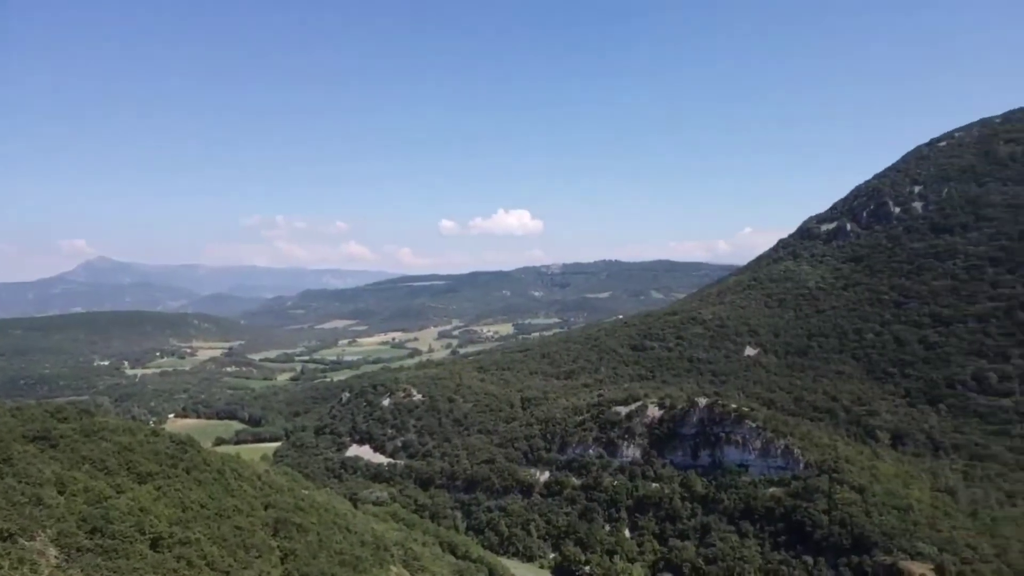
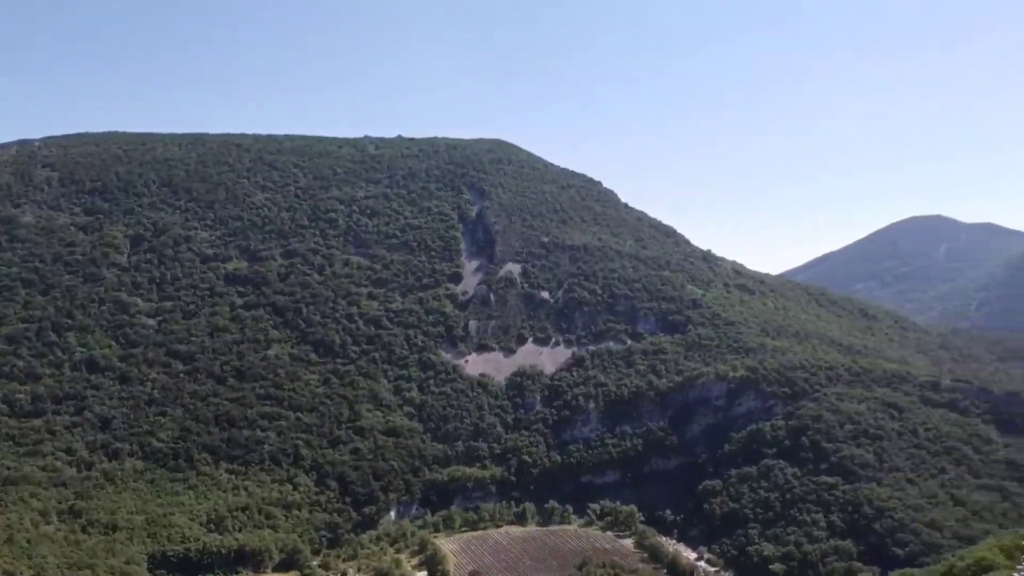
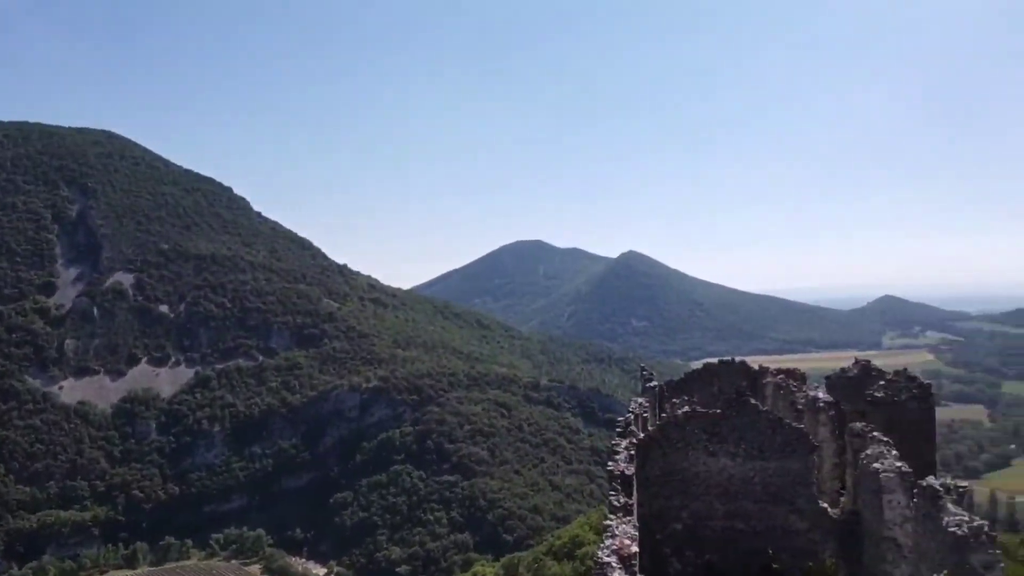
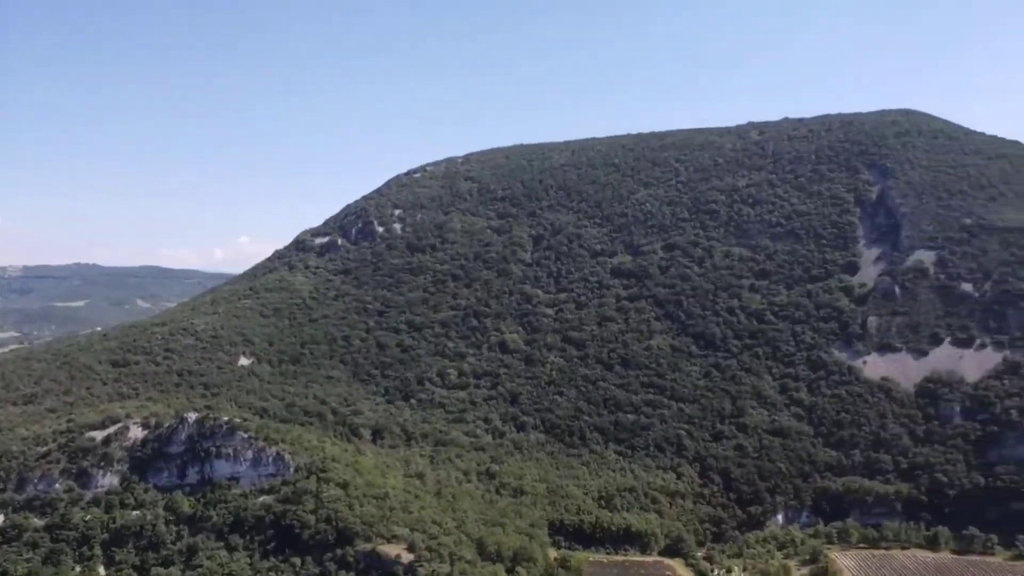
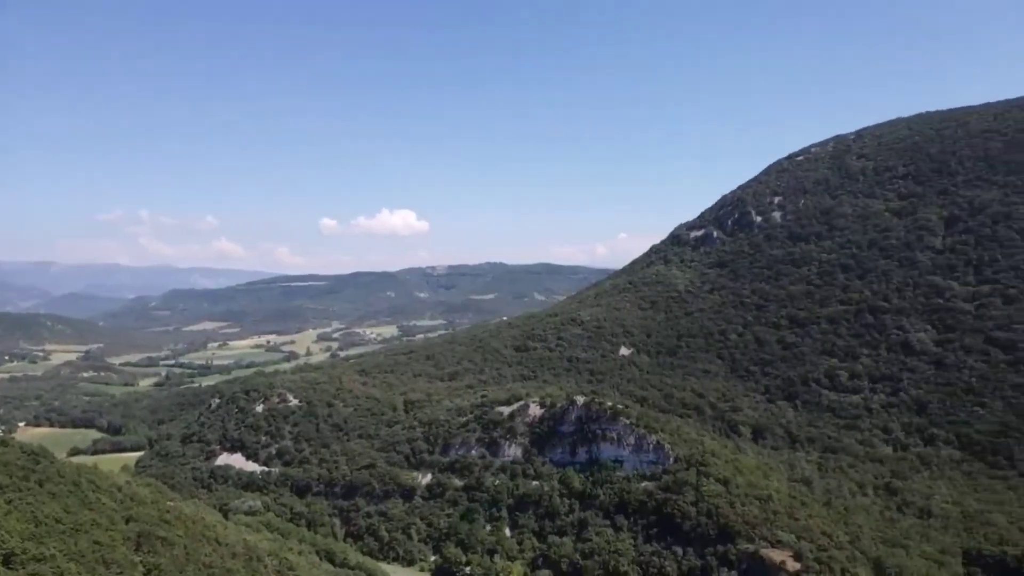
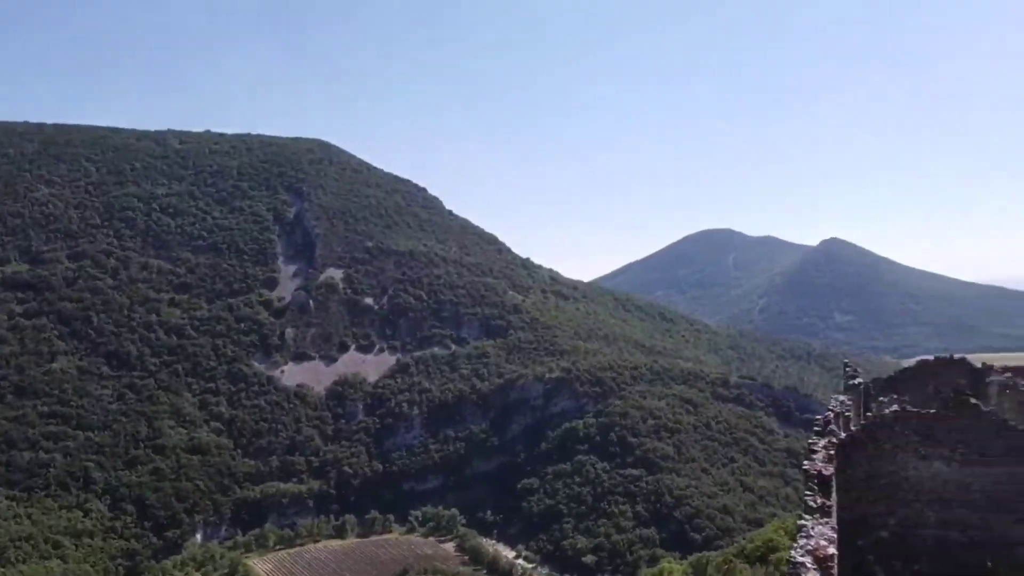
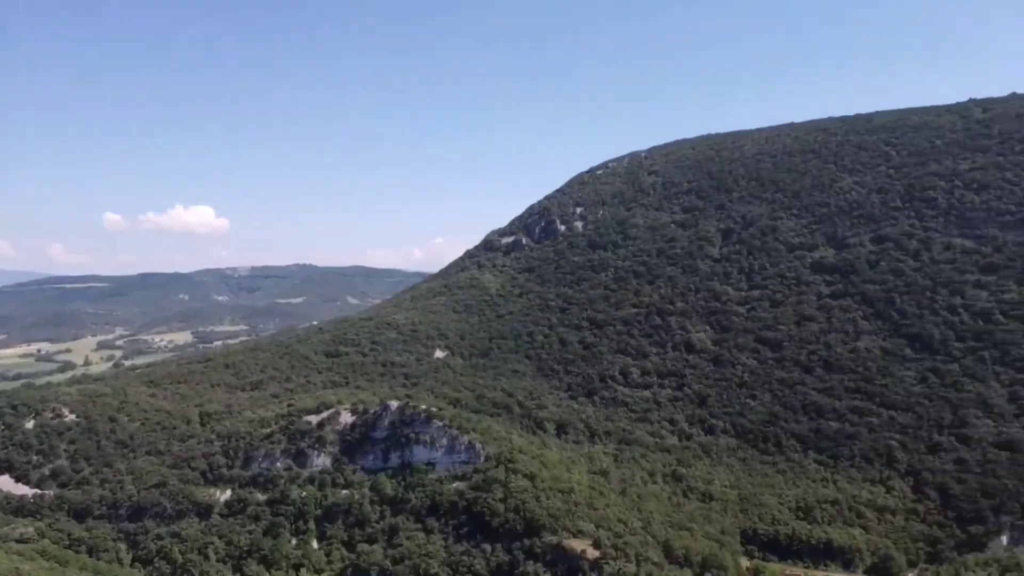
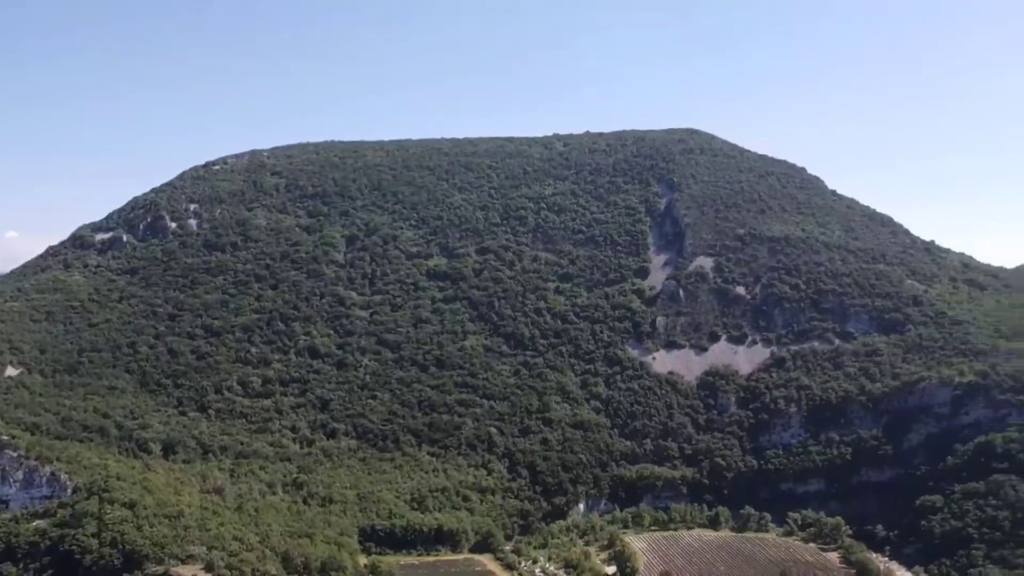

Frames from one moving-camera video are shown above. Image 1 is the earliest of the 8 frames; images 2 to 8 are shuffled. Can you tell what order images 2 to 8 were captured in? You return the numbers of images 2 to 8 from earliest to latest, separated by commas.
5, 7, 4, 8, 2, 6, 3
